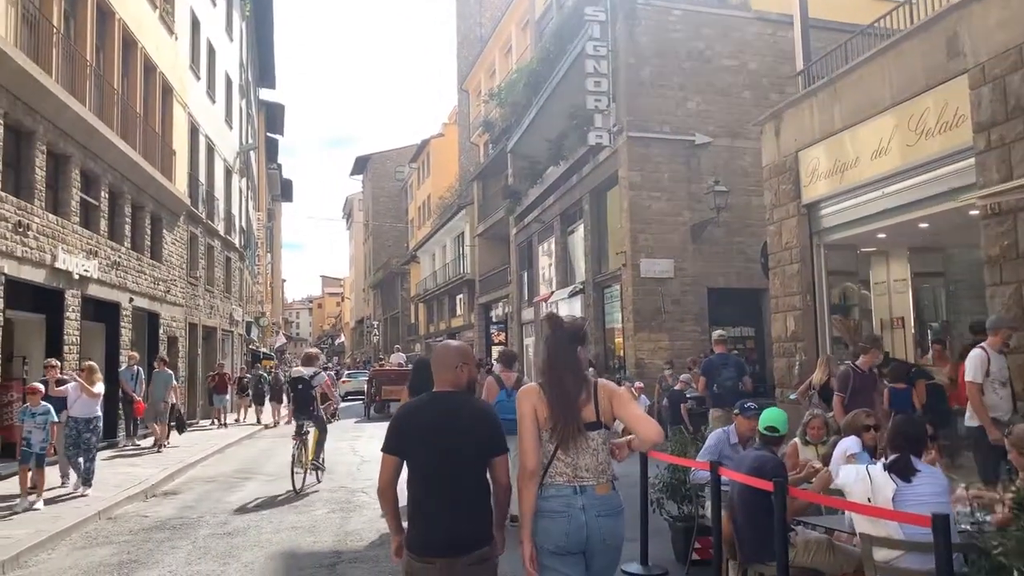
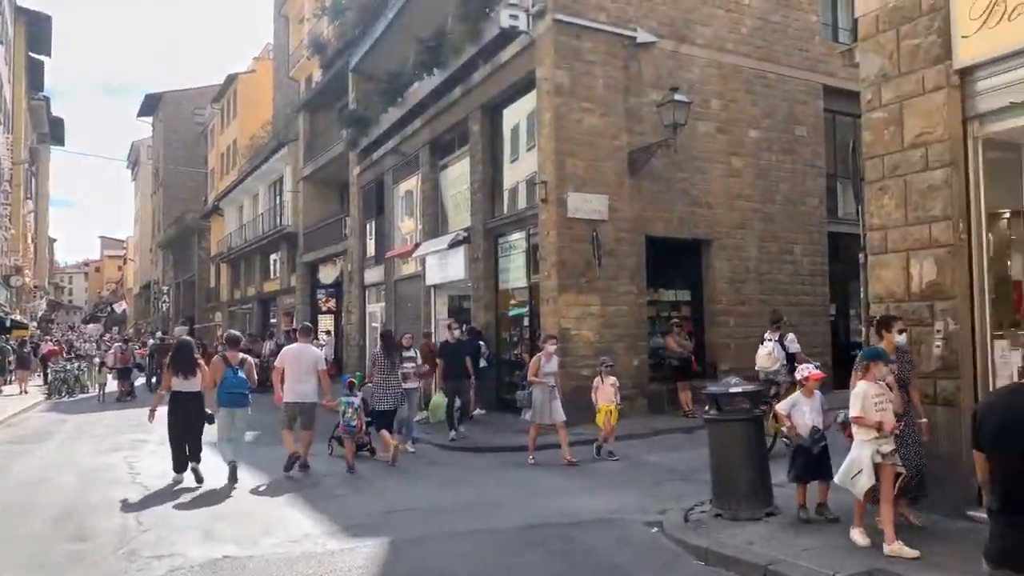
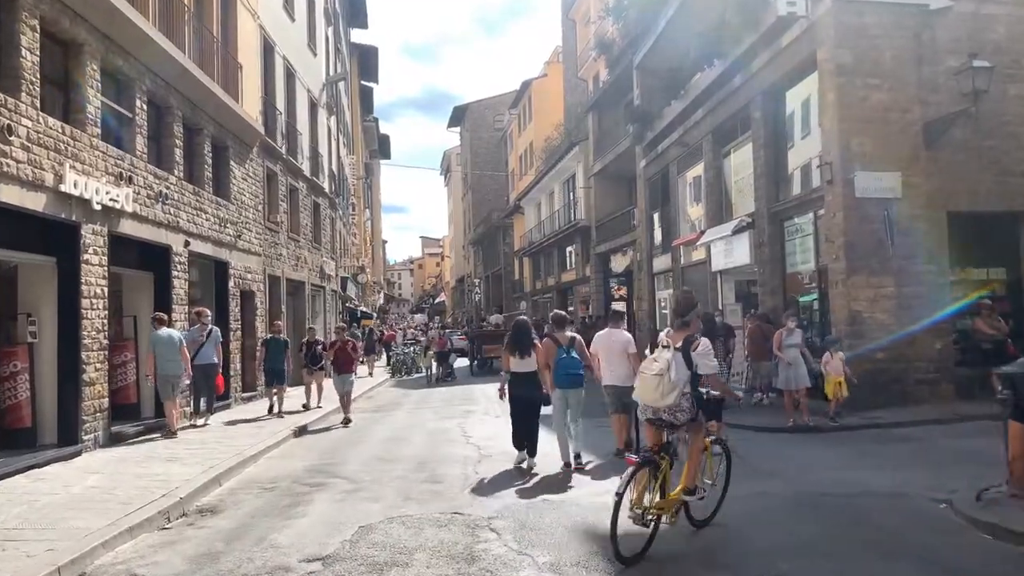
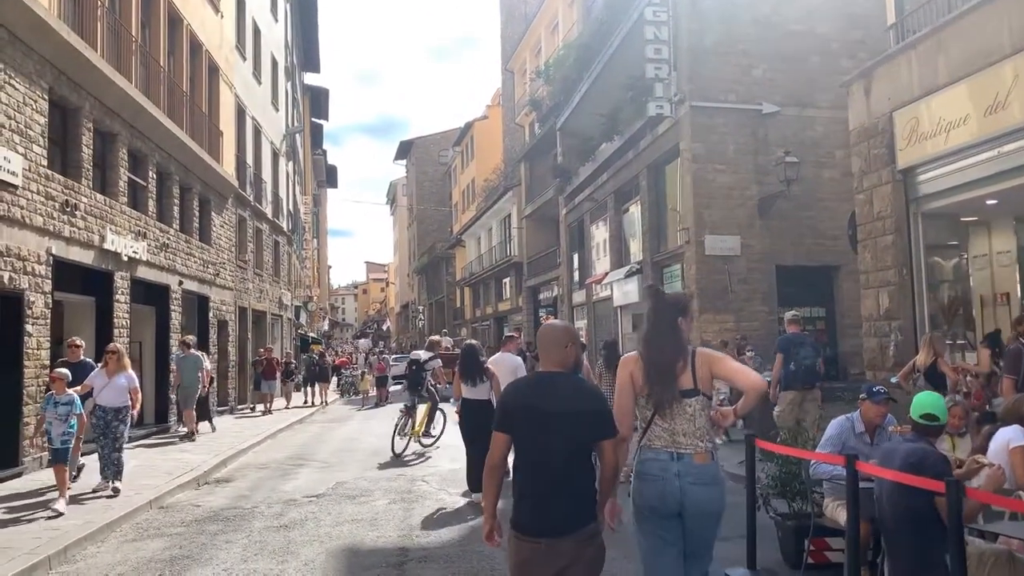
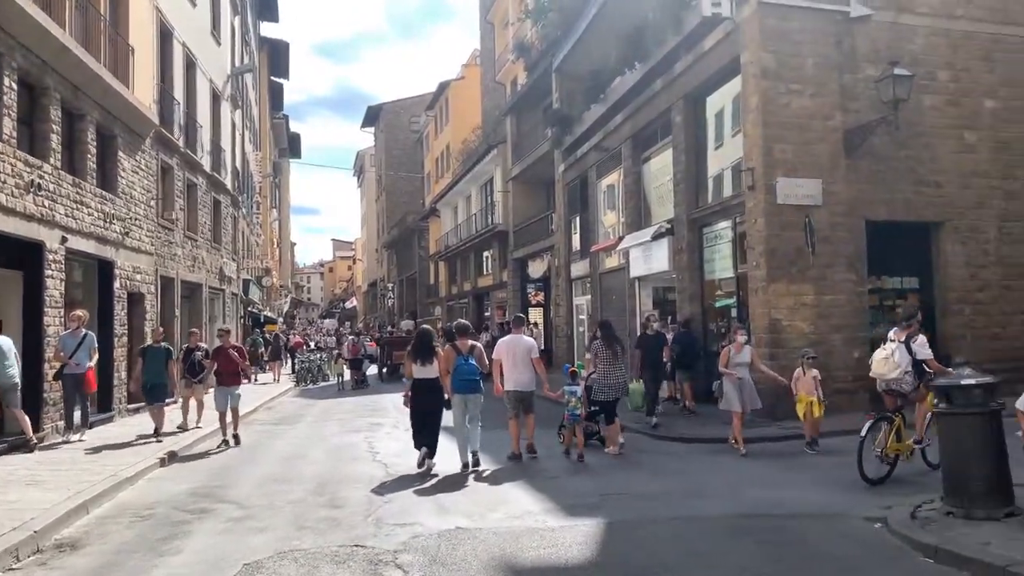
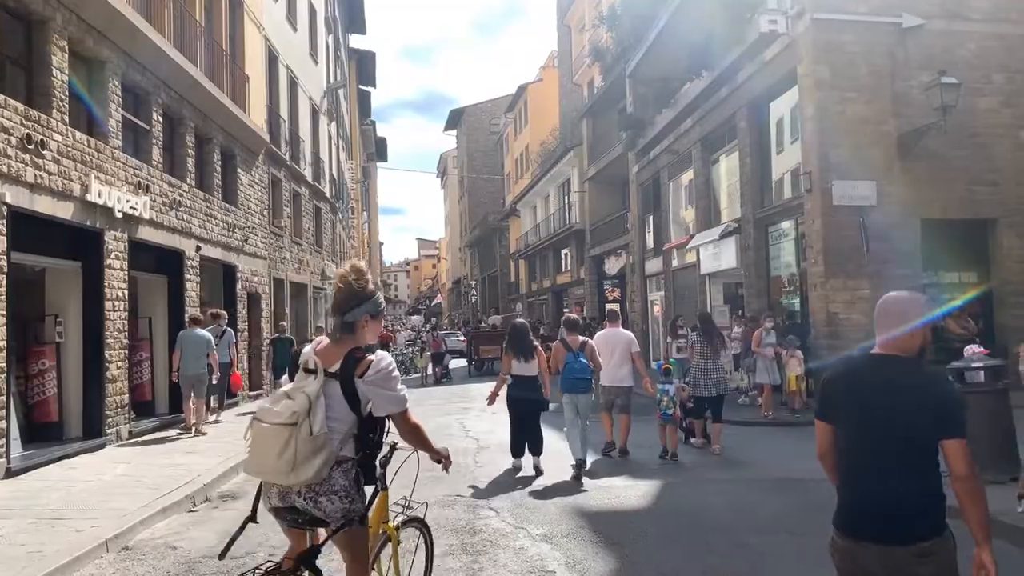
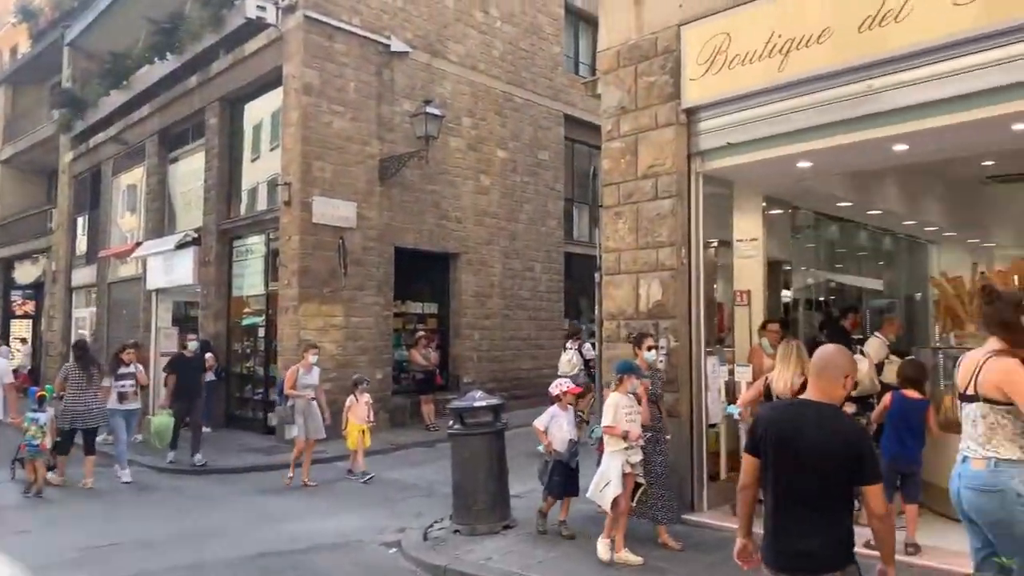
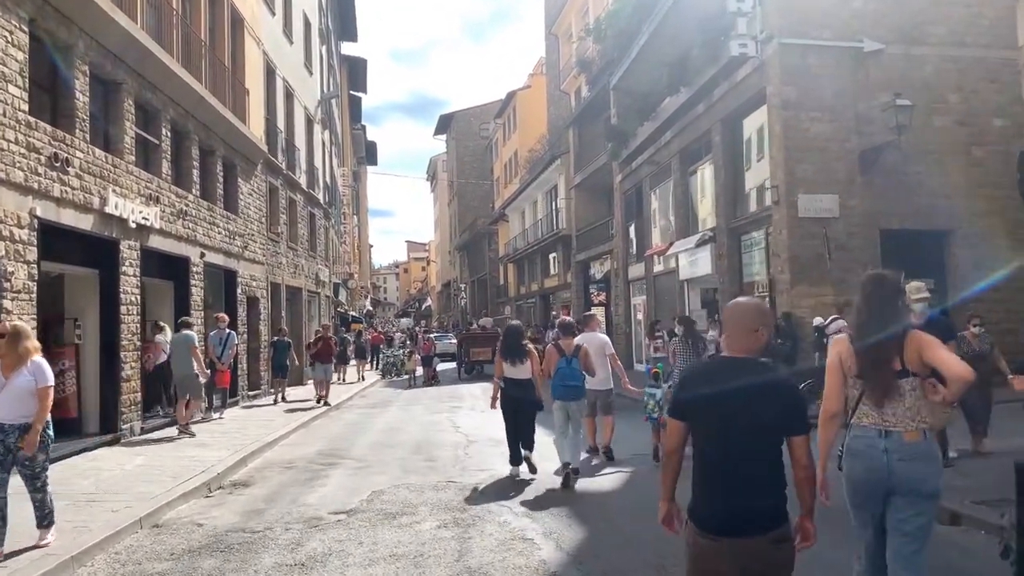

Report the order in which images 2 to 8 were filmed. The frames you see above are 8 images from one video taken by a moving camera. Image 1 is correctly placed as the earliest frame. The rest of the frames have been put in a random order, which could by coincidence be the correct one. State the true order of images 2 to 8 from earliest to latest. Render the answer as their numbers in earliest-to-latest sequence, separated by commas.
4, 8, 6, 3, 5, 2, 7
